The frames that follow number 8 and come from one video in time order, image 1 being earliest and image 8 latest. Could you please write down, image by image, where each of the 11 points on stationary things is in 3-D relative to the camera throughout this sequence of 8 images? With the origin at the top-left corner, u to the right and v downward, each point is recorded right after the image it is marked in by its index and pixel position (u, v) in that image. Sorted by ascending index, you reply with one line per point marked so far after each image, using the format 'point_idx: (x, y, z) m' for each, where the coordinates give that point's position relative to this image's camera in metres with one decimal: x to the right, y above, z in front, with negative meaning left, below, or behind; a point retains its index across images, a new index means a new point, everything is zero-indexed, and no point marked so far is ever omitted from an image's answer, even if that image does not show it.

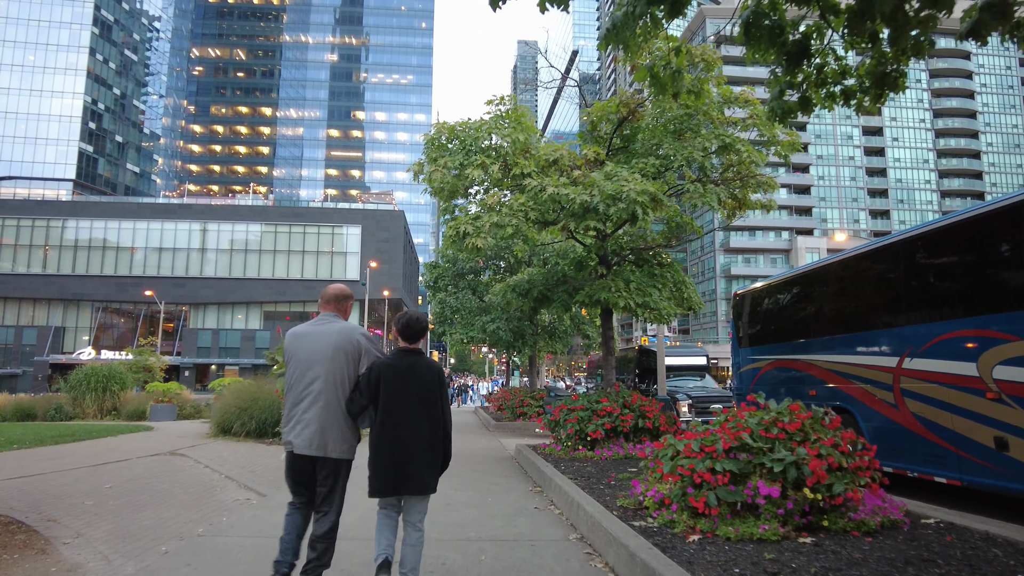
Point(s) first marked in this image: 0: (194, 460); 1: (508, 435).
0: (-5.2, -2.8, +10.9) m
1: (0.0, -4.1, +17.8) m
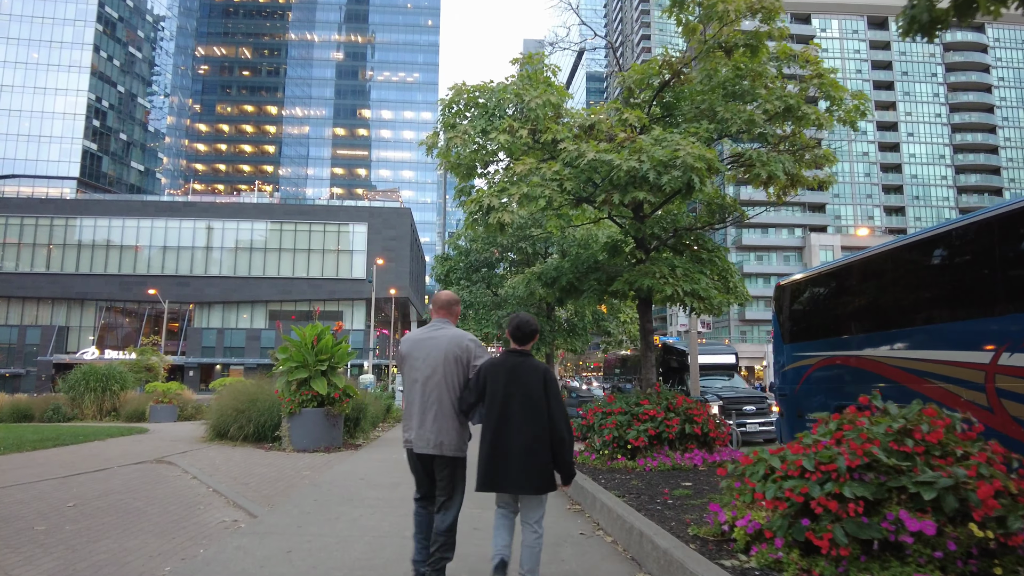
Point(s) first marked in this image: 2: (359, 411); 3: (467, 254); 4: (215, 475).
0: (-4.8, -2.6, +9.7) m
1: (+0.4, -3.9, +16.5) m
2: (-3.4, -2.7, +14.6) m
3: (-1.2, +1.0, +17.8) m
4: (-4.1, -2.6, +9.2) m
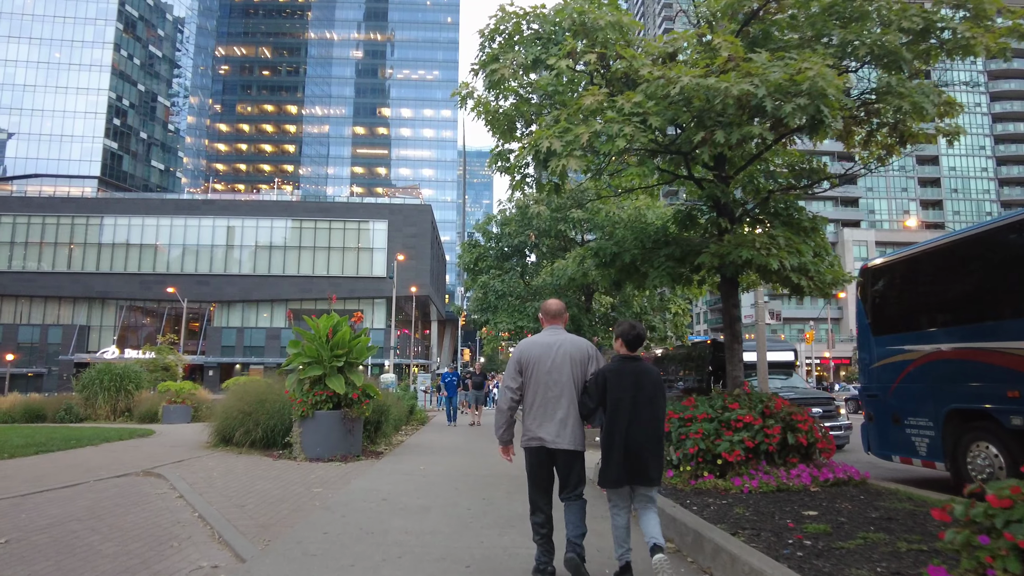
0: (-4.2, -2.4, +8.1) m
1: (+1.3, -3.6, +14.8) m
2: (-2.6, -2.5, +13.0) m
3: (-0.3, +1.2, +16.1) m
4: (-3.5, -2.3, +7.6) m
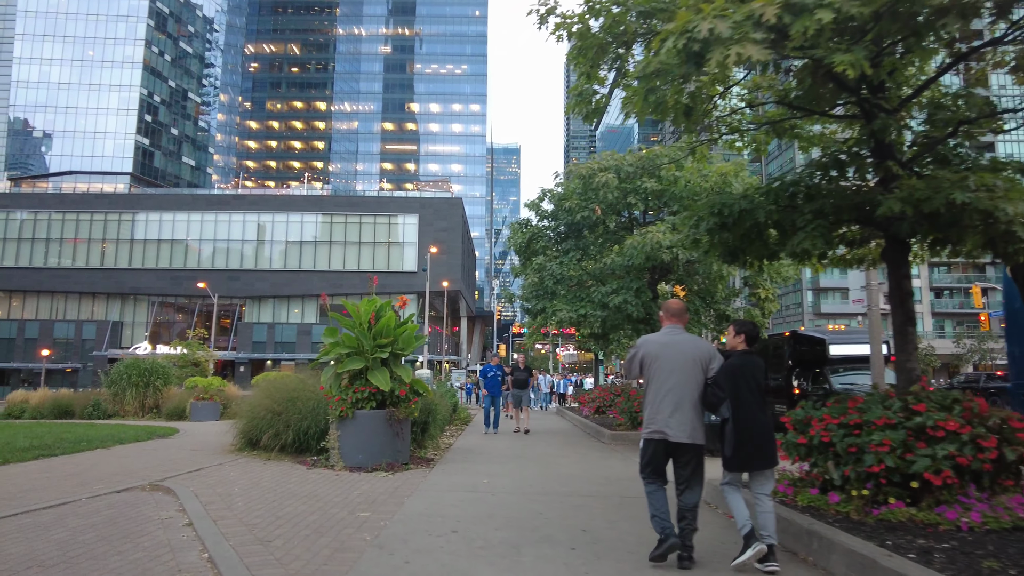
0: (-3.2, -2.1, +6.4) m
1: (+2.5, -3.3, +12.9) m
2: (-1.4, -2.1, +11.2) m
3: (+1.0, +1.6, +14.2) m
4: (-2.5, -2.0, +5.9) m
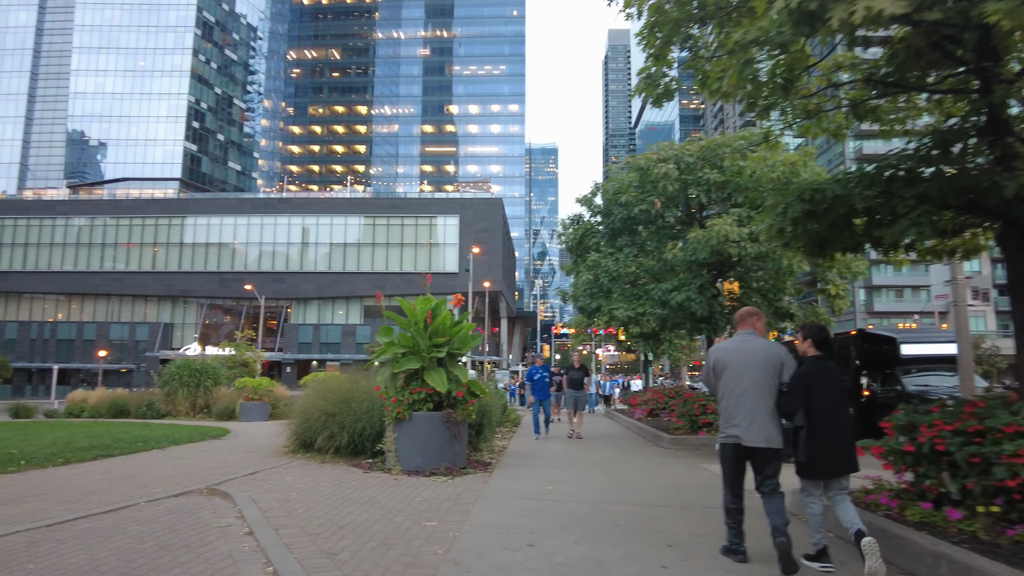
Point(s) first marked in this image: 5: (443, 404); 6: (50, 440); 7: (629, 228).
0: (-2.5, -2.0, +6.1) m
1: (+3.6, -3.2, +12.2) m
2: (-0.5, -2.1, +10.9) m
3: (+2.1, +1.6, +13.7) m
4: (-1.9, -2.0, +5.6) m
5: (-1.0, -1.6, +9.1) m
6: (-8.8, -2.9, +12.5) m
7: (+2.4, +1.2, +13.6) m
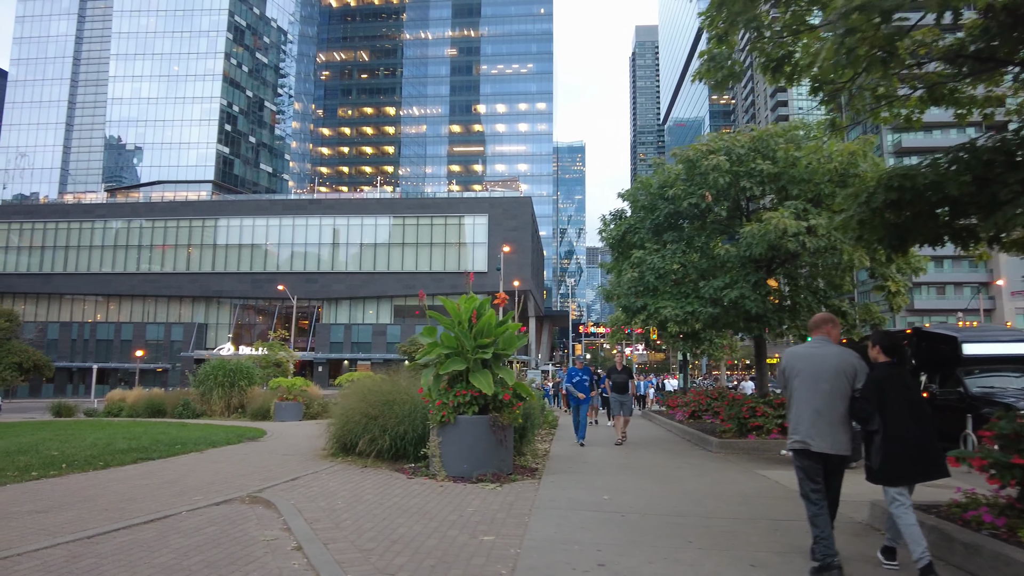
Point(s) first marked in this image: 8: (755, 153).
0: (-2.0, -2.0, +5.8) m
1: (+4.4, -3.1, +11.7) m
2: (+0.3, -2.1, +10.5) m
3: (+2.9, +1.7, +13.2) m
4: (-1.4, -2.0, +5.3) m
5: (-0.3, -1.6, +8.8) m
6: (-8.0, -2.9, +12.4) m
7: (+3.2, +1.3, +13.1) m
8: (+4.4, +2.5, +12.1) m
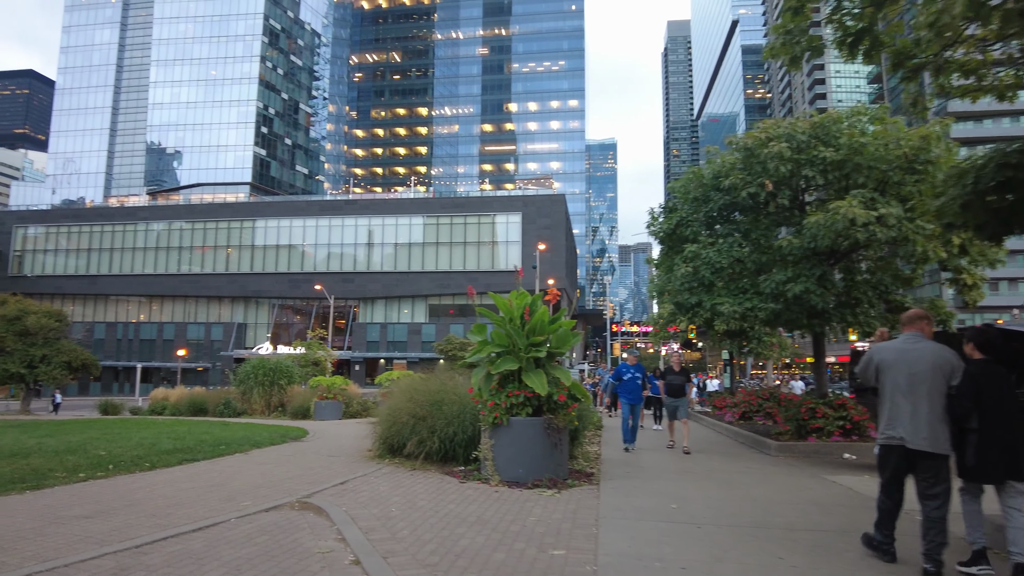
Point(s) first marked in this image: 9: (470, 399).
0: (-1.4, -2.0, +5.5) m
1: (+5.2, -3.0, +11.0) m
2: (+1.0, -2.0, +10.0) m
3: (+3.8, +1.8, +12.6) m
4: (-0.8, -1.9, +4.9) m
5: (+0.4, -1.5, +8.3) m
6: (-7.1, -2.9, +12.4) m
7: (+4.1, +1.4, +12.5) m
8: (+5.3, +2.6, +11.4) m
9: (-0.6, -1.5, +8.9) m
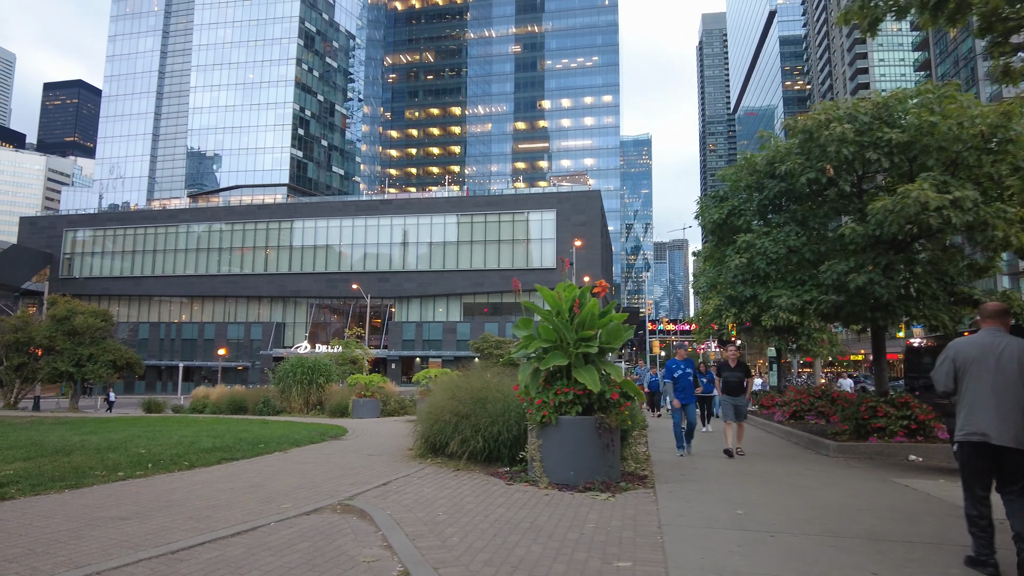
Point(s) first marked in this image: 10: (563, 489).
0: (-1.0, -1.9, +5.1) m
1: (+5.9, -2.9, +10.3) m
2: (+1.7, -1.9, +9.5) m
3: (+4.6, +1.9, +12.0) m
4: (-0.4, -1.8, +4.5) m
5: (+1.0, -1.4, +7.9) m
6: (-6.3, -2.8, +12.3) m
7: (+4.9, +1.5, +11.8) m
8: (+6.0, +2.7, +10.7) m
9: (0.0, -1.4, +8.5) m
10: (+0.6, -2.3, +7.5) m
